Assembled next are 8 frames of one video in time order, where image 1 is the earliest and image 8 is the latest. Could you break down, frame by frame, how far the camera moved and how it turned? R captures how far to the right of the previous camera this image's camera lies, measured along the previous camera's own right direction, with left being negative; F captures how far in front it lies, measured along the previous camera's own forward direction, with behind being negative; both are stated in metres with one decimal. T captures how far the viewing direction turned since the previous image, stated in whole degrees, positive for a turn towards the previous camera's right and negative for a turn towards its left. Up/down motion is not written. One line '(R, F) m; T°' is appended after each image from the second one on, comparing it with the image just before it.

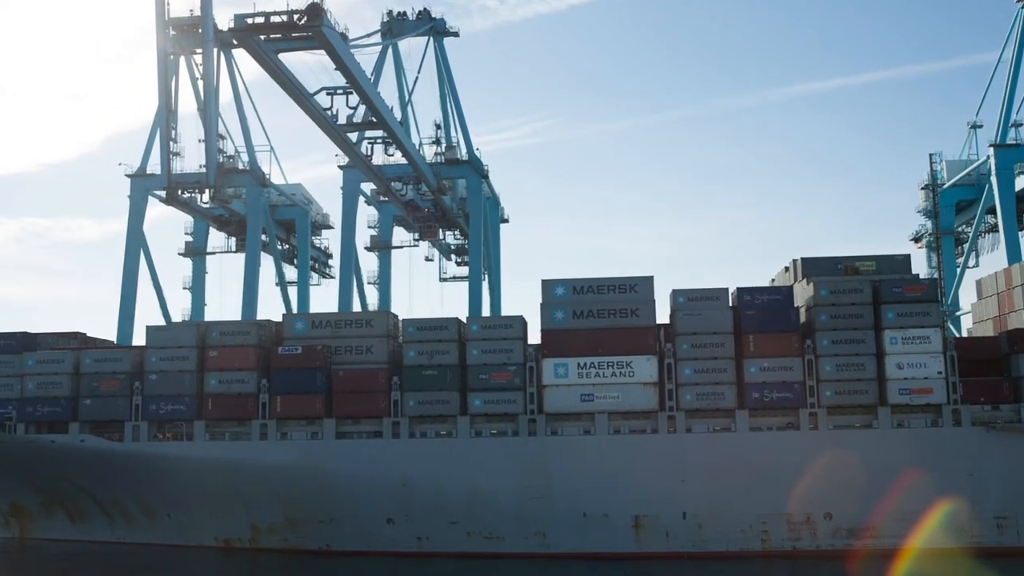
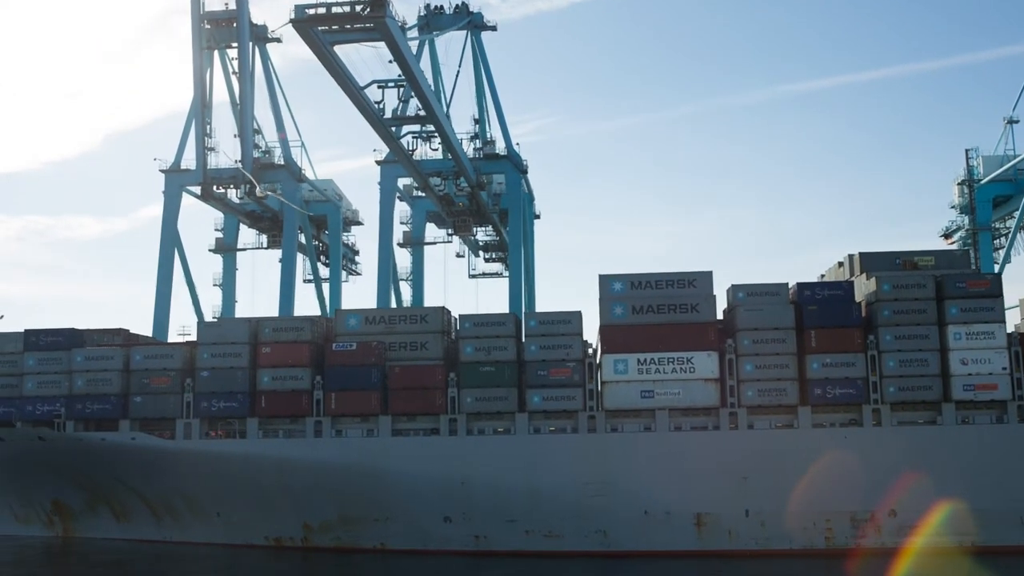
(-1.6, +0.3) m; 0°
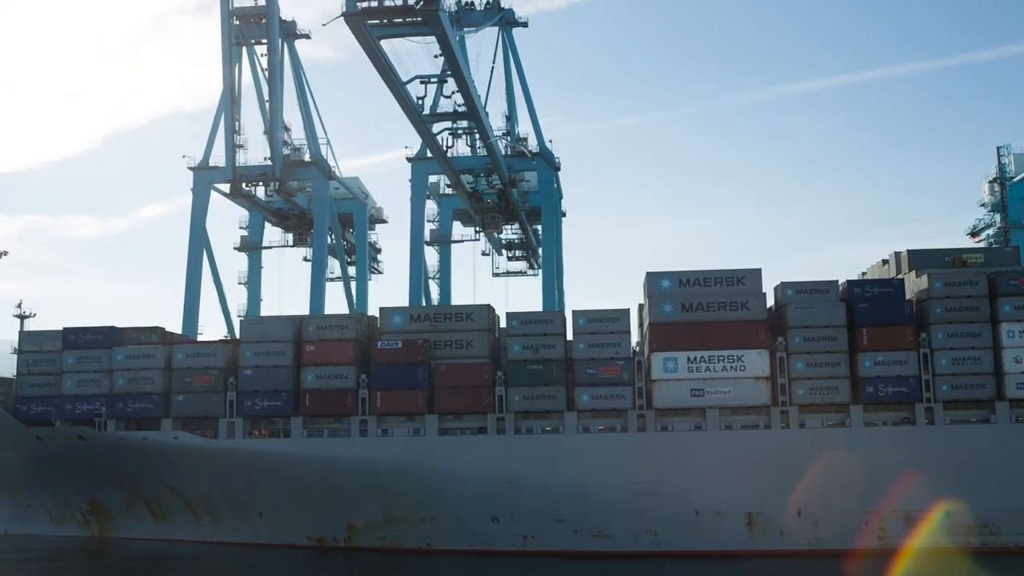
(-1.3, +0.2) m; 0°
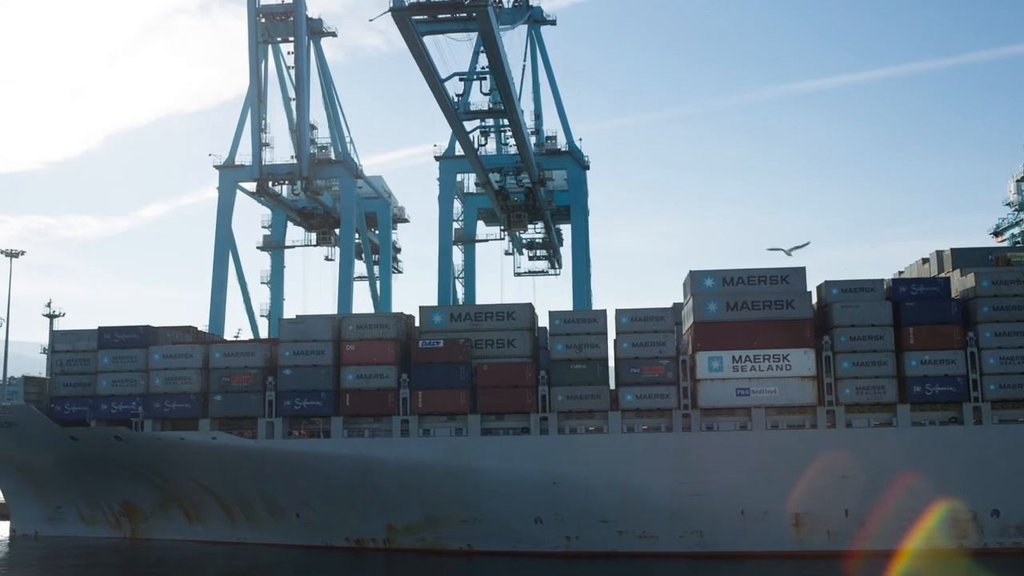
(-1.2, +0.2) m; 0°
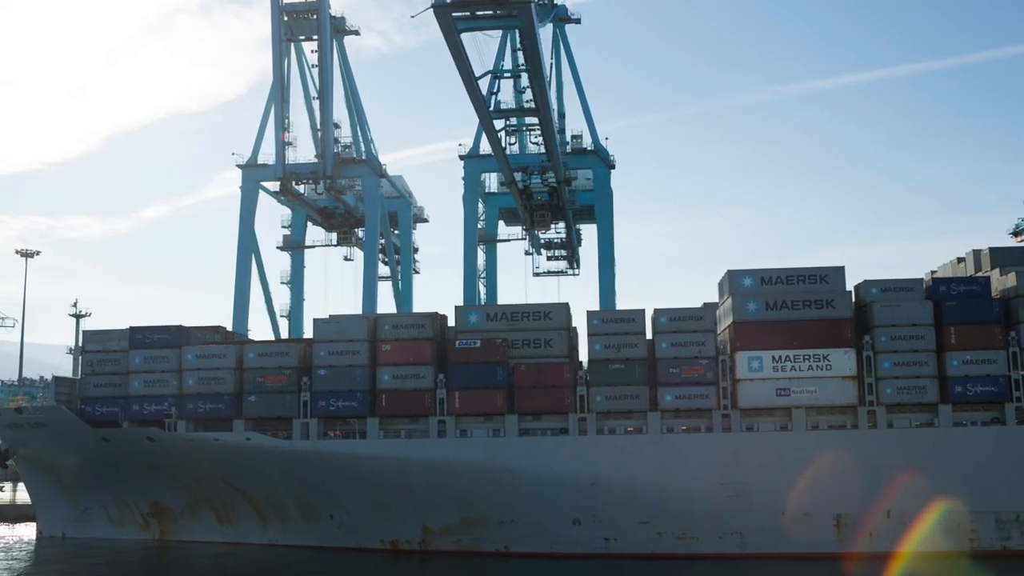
(-1.0, +0.2) m; 0°
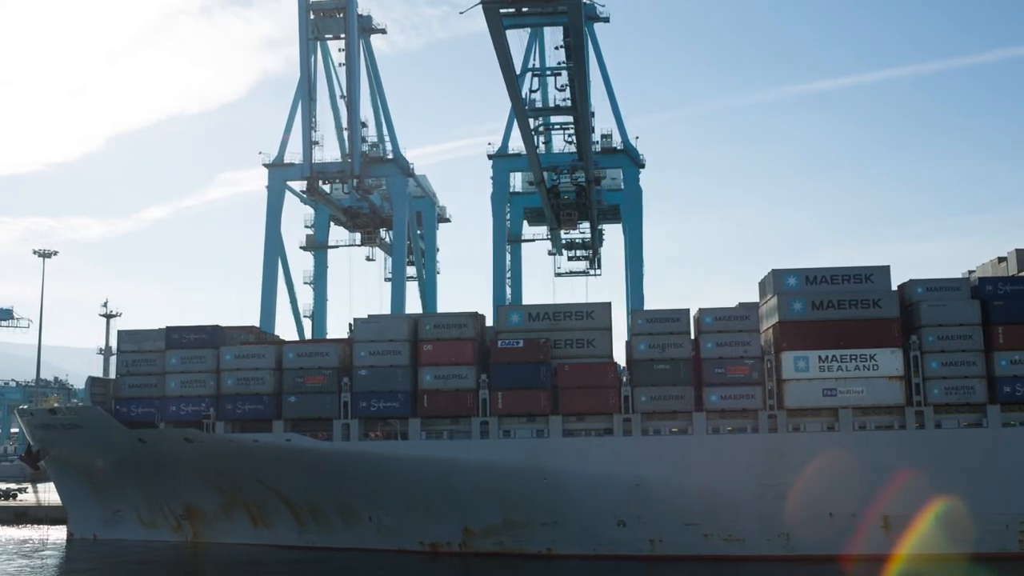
(-1.2, +0.2) m; 0°
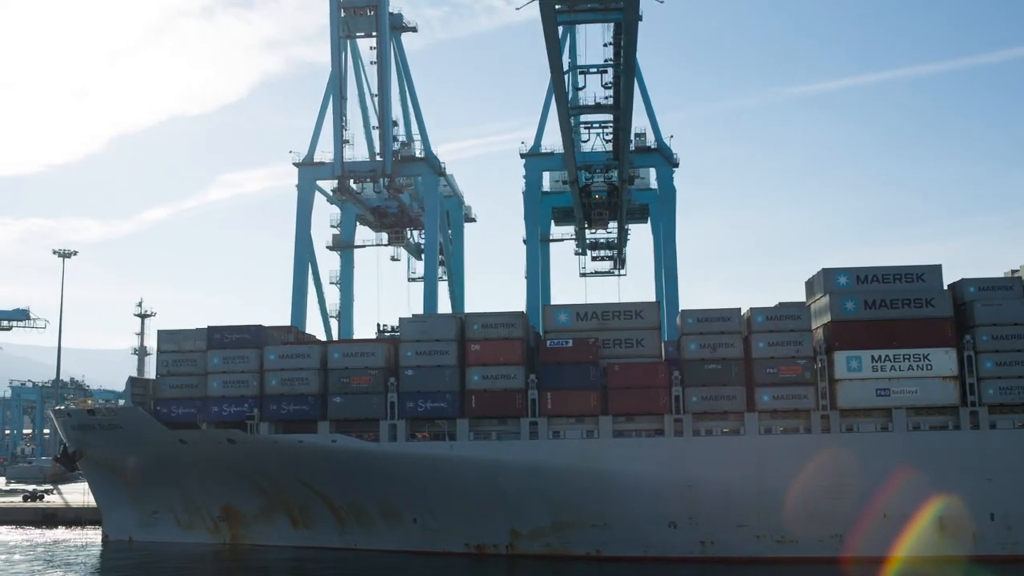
(-1.3, +0.2) m; 0°
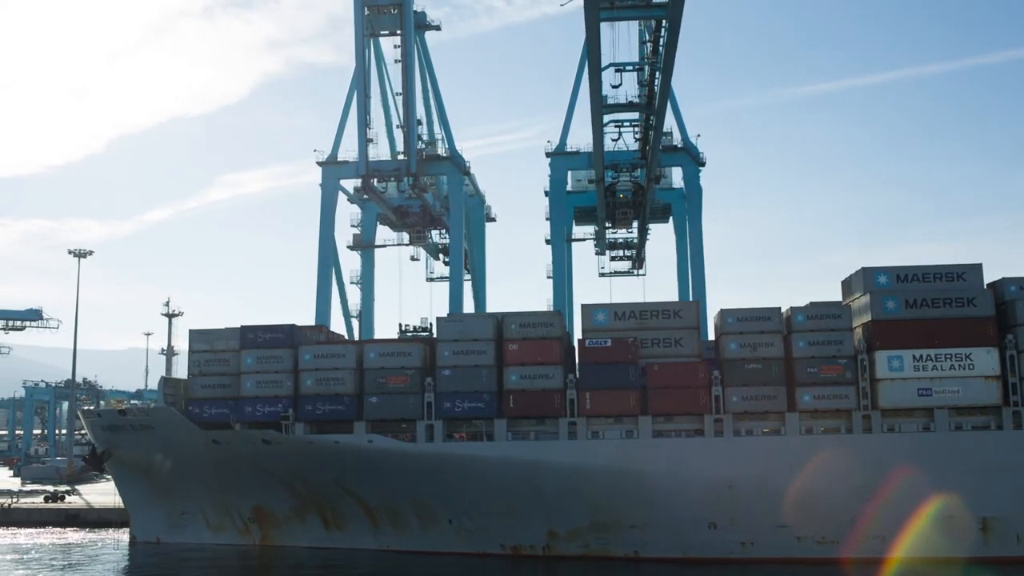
(-1.0, +0.2) m; 0°
